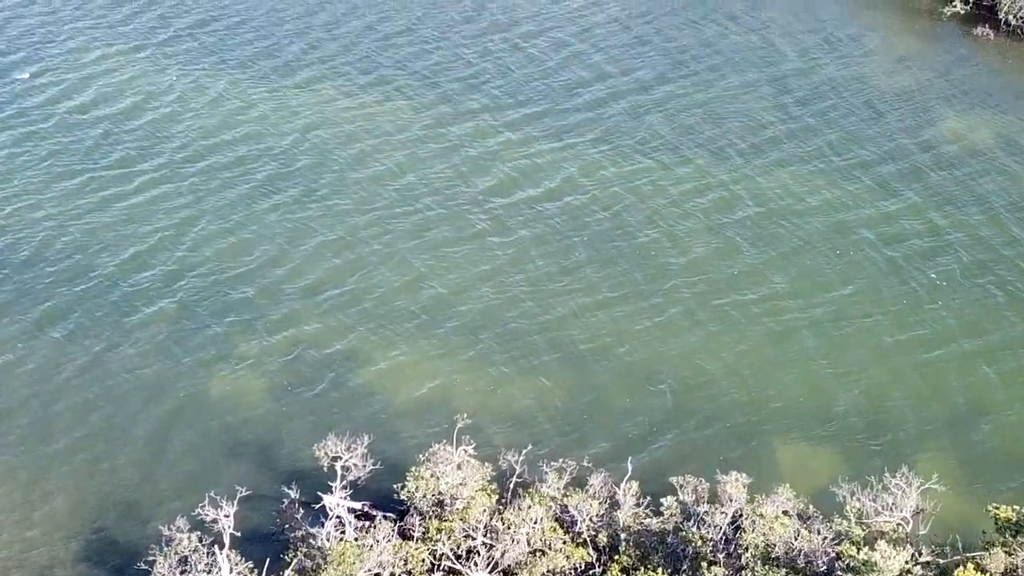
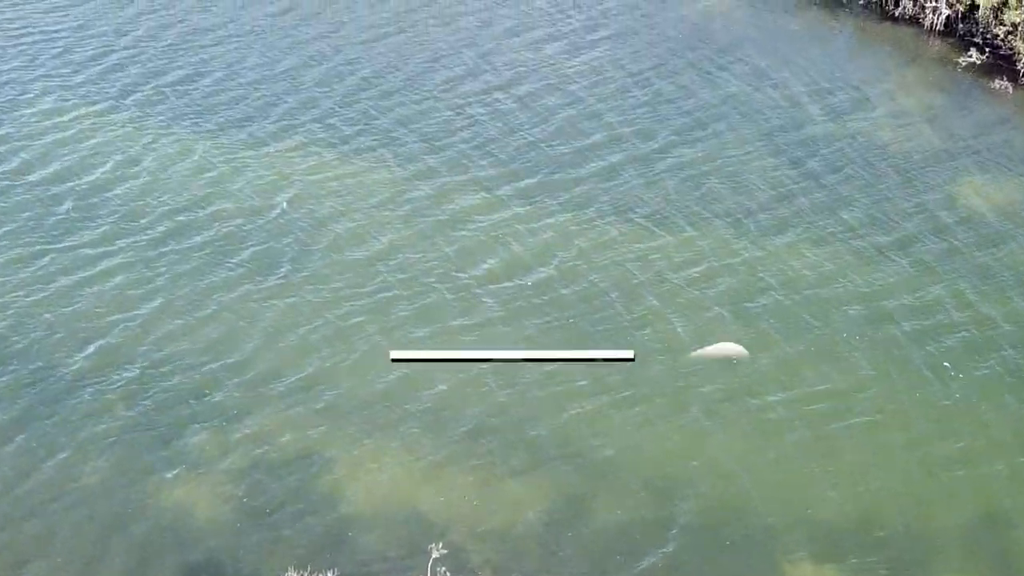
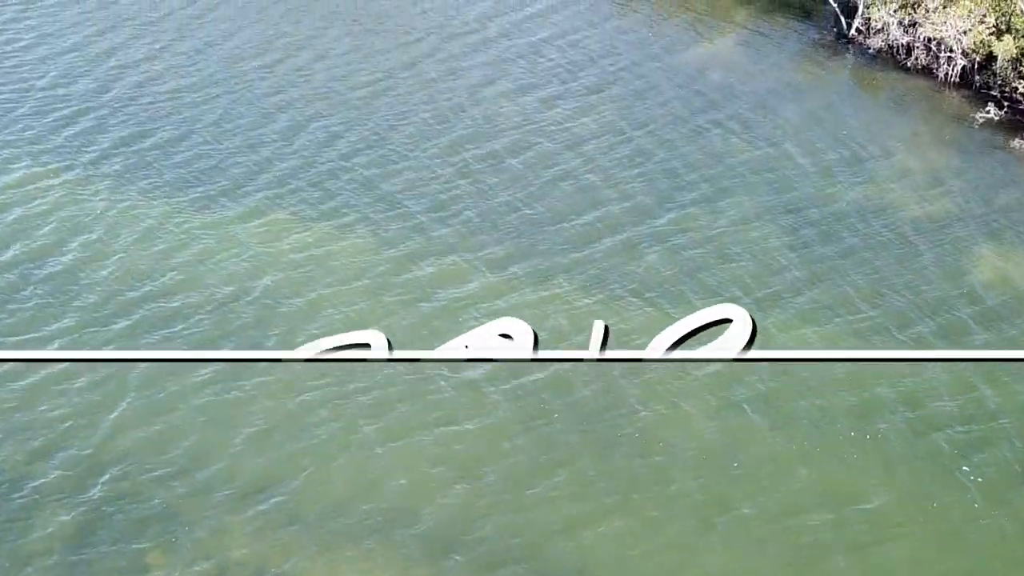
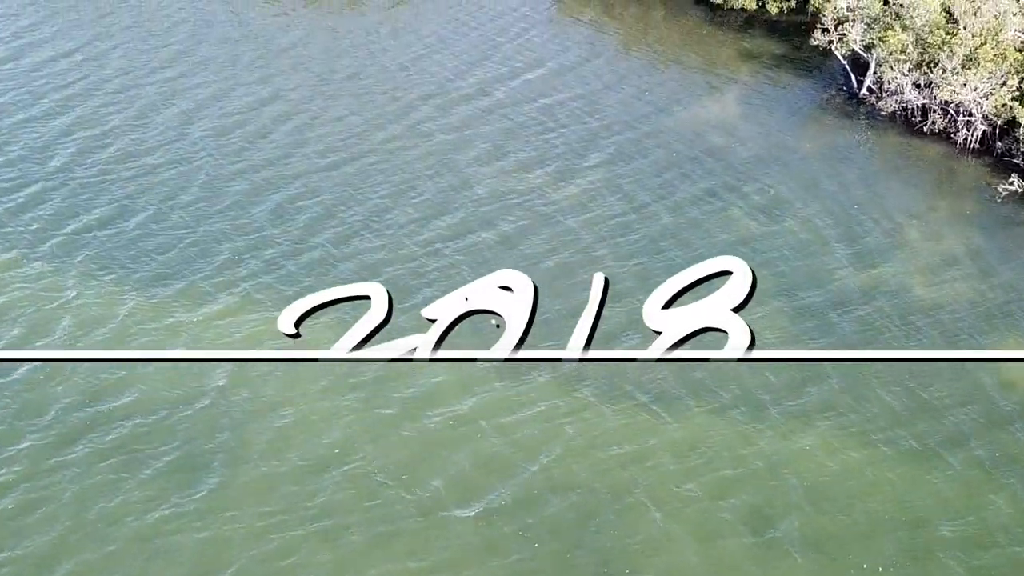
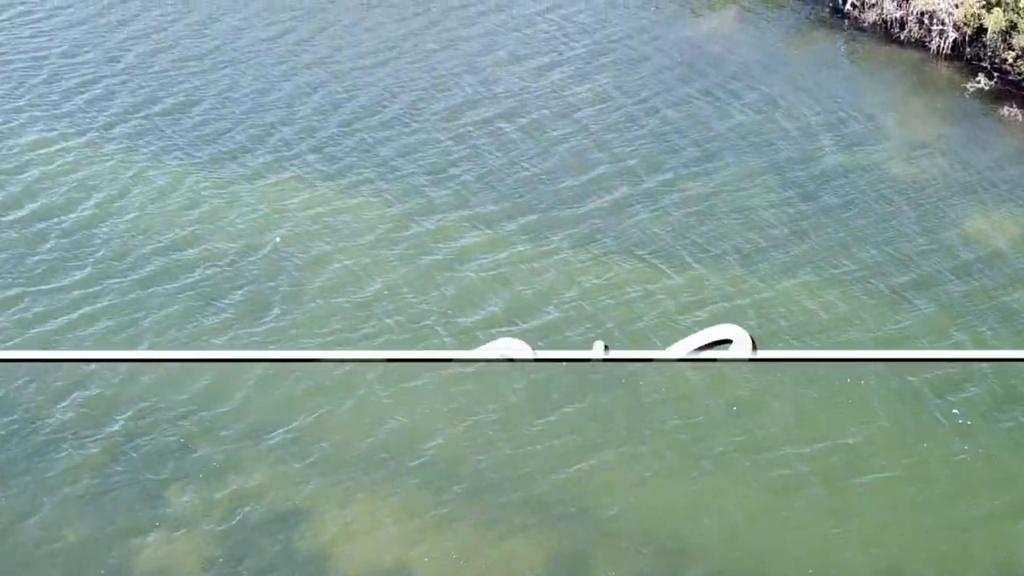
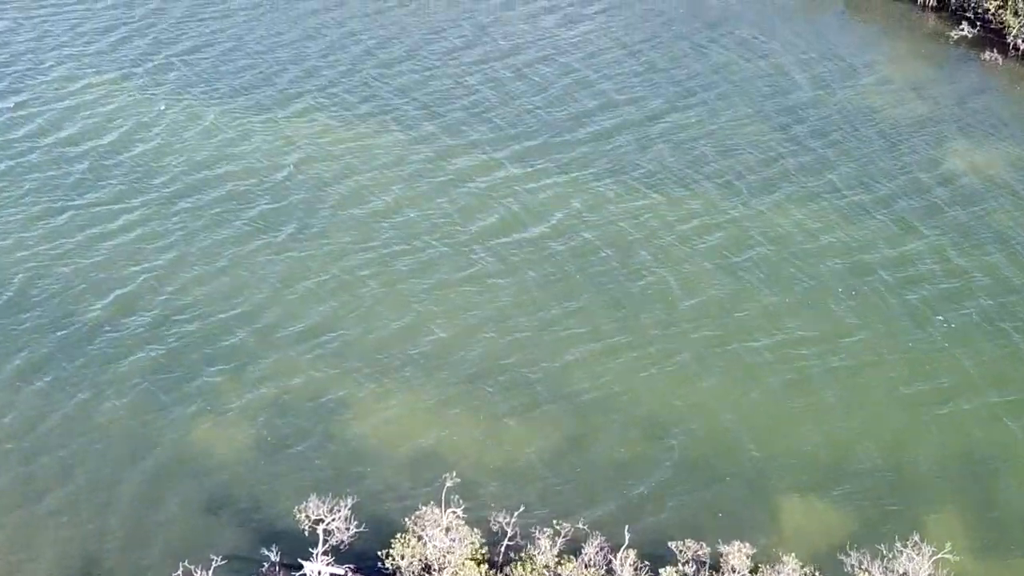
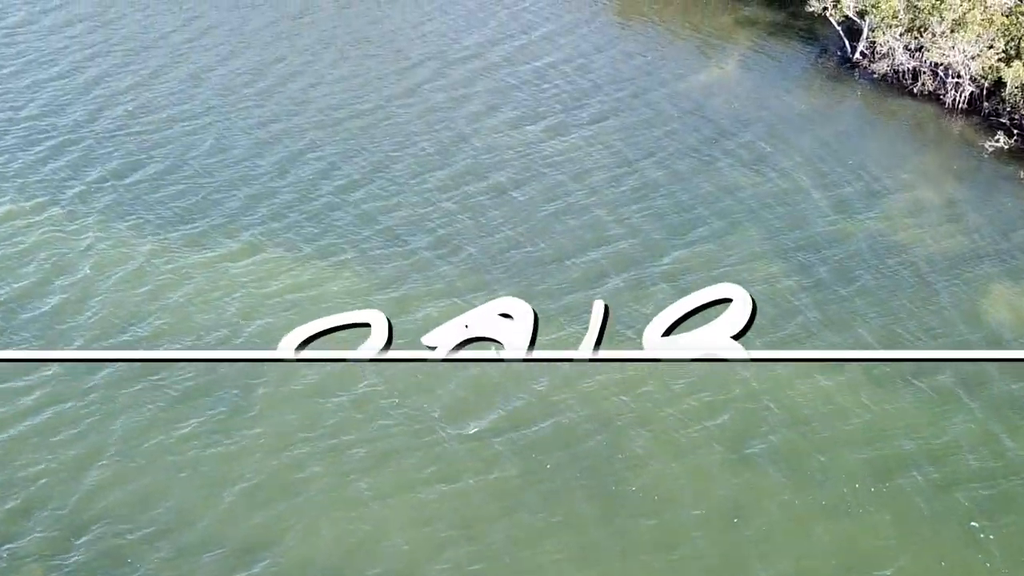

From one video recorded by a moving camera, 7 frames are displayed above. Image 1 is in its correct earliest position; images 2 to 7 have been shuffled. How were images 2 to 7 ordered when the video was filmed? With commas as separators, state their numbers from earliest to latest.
6, 2, 5, 3, 7, 4
